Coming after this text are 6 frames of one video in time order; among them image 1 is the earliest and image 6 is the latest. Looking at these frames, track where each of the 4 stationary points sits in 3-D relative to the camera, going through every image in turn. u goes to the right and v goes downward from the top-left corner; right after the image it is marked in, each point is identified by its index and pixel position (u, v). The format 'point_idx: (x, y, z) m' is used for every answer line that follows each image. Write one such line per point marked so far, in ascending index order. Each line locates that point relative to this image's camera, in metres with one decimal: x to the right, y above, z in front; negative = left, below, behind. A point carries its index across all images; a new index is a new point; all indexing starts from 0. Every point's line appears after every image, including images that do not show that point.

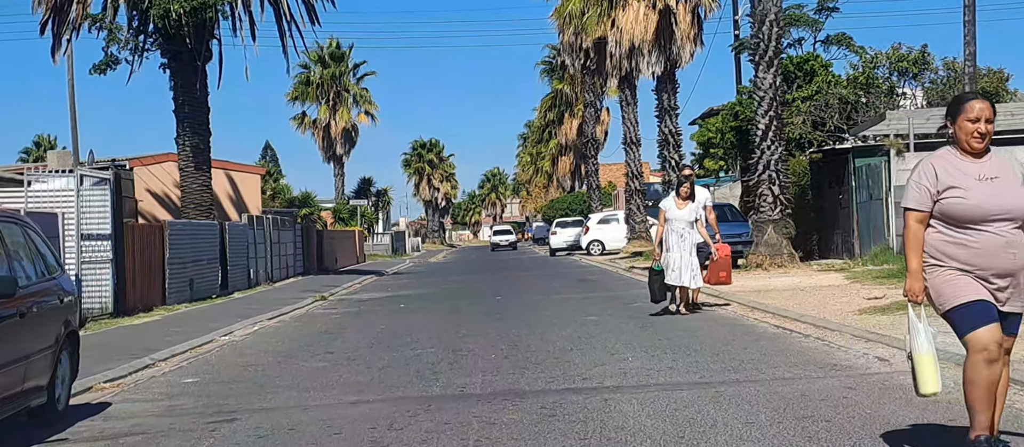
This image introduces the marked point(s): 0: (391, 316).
0: (-2.0, -1.6, +16.4) m
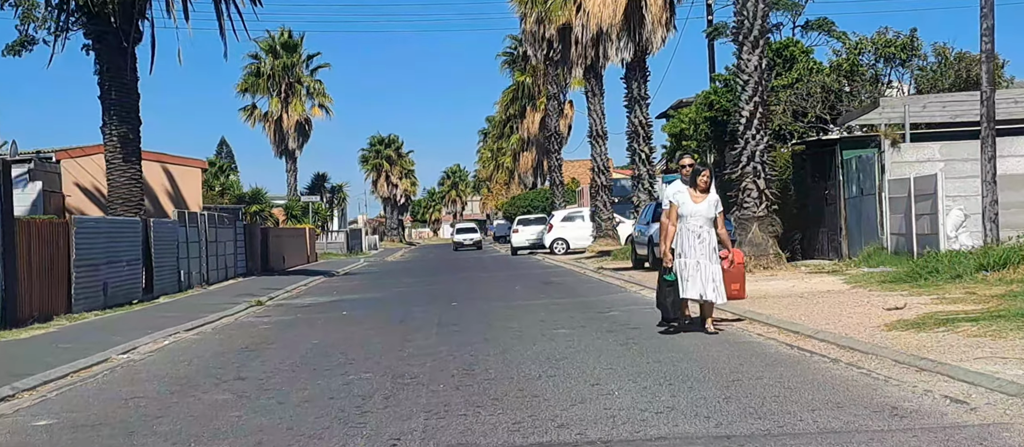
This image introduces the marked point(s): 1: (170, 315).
0: (-2.7, -1.5, +14.3) m
1: (-5.8, -1.6, +16.4) m
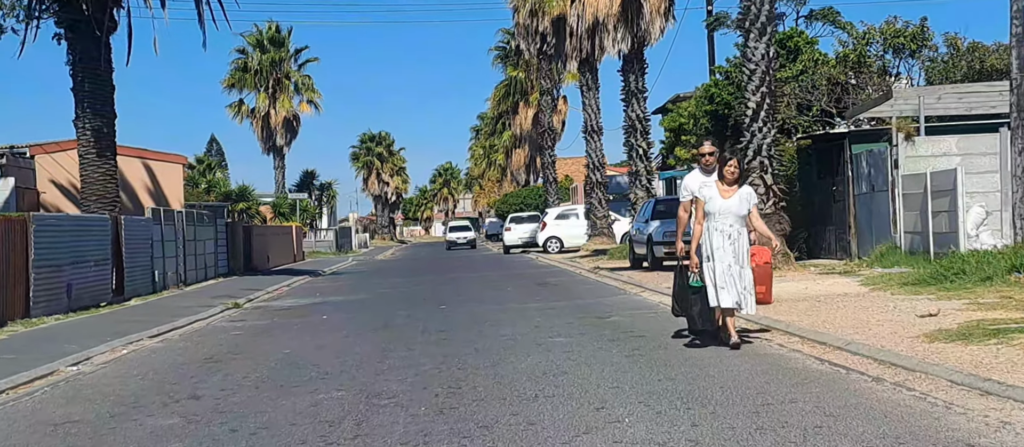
0: (-2.8, -1.5, +13.2) m
1: (-5.9, -1.5, +15.3) m
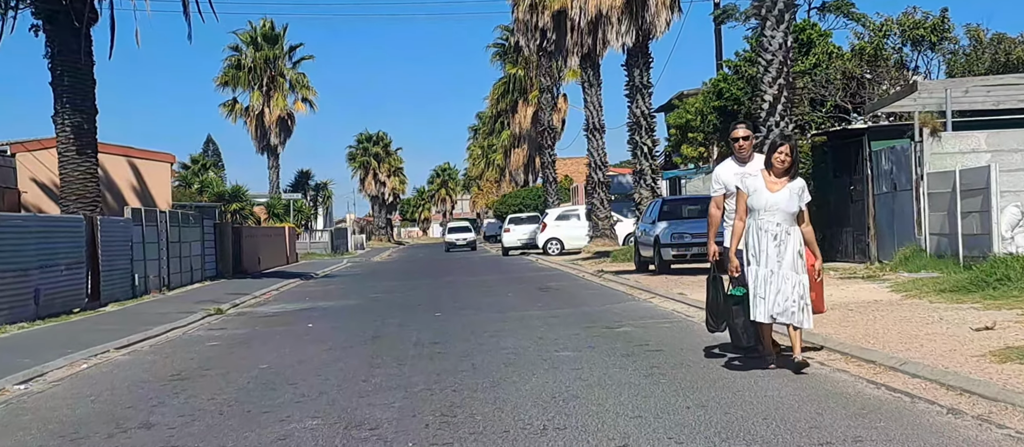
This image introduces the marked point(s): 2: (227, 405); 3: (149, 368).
0: (-2.8, -1.5, +12.1) m
1: (-5.9, -1.5, +14.2) m
2: (-2.2, -1.4, +7.6) m
3: (-3.8, -1.5, +10.3) m
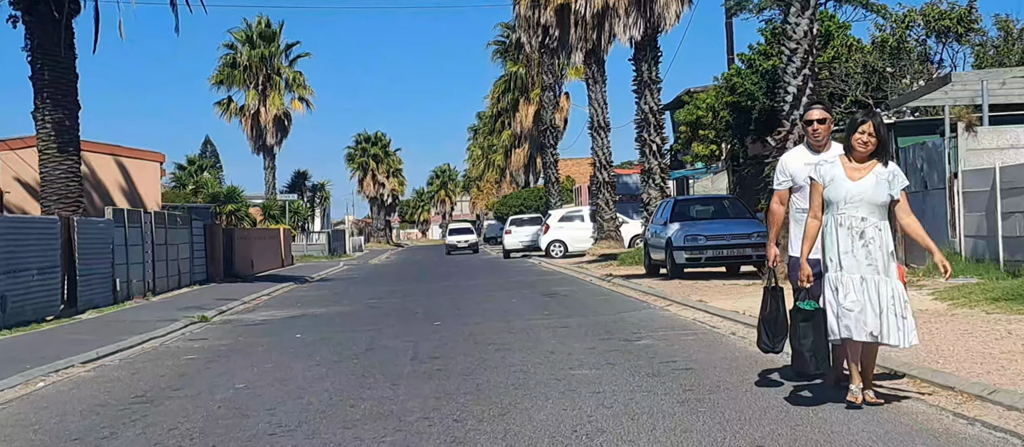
0: (-2.7, -1.5, +10.9) m
1: (-5.8, -1.6, +13.0) m
2: (-2.2, -1.4, +6.5) m
3: (-3.8, -1.5, +9.2) m
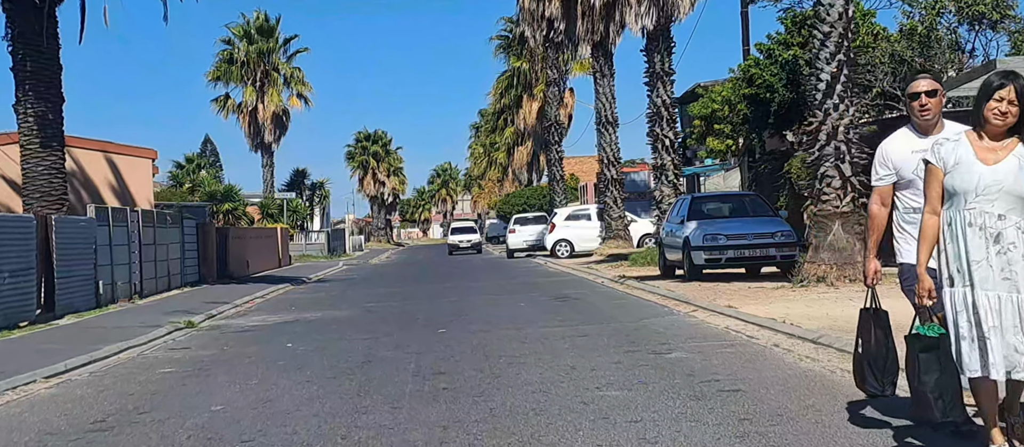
0: (-2.6, -1.5, +9.8) m
1: (-5.7, -1.5, +11.9) m
2: (-2.0, -1.4, +5.3) m
3: (-3.6, -1.5, +8.0) m
